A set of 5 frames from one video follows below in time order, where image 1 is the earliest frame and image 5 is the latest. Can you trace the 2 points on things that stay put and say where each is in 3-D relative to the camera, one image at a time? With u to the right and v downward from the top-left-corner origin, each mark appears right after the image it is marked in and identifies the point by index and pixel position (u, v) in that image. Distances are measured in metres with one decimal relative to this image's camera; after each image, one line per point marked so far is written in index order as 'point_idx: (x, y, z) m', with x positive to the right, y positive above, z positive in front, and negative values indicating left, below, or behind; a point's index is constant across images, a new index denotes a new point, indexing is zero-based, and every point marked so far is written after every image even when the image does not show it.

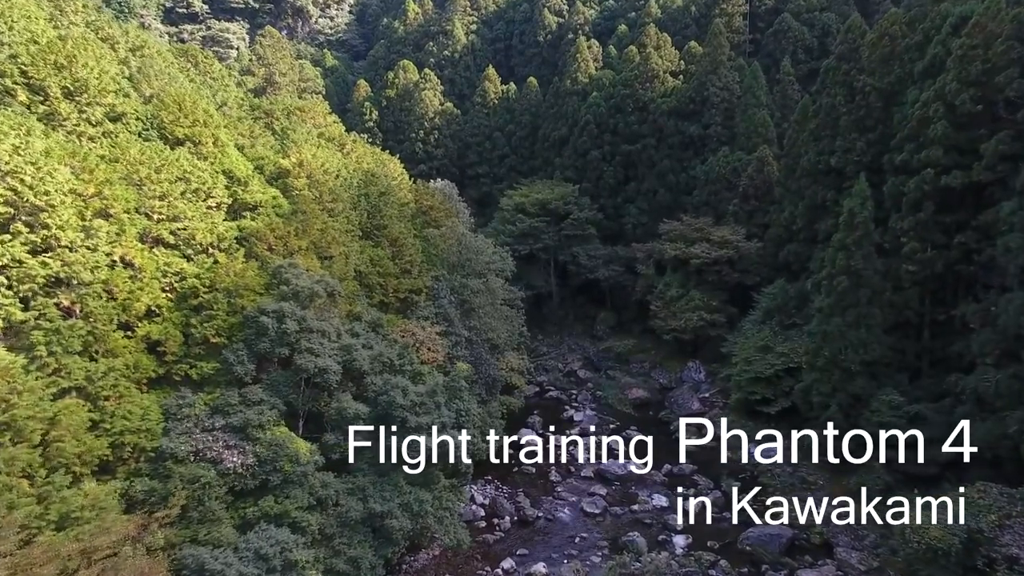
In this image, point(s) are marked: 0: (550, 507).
0: (+0.6, -3.6, +10.5) m
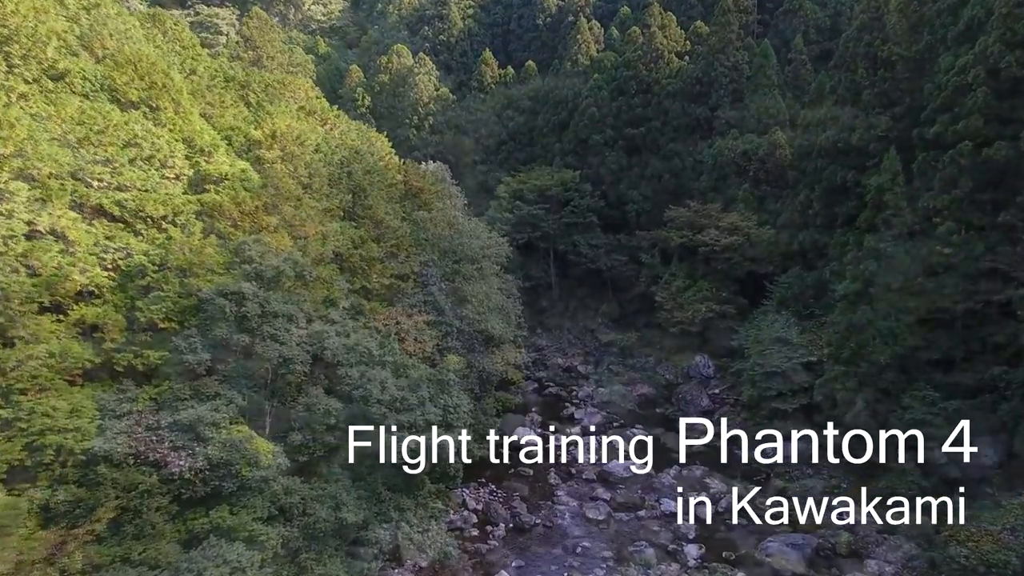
0: (+0.5, -3.3, +9.3) m
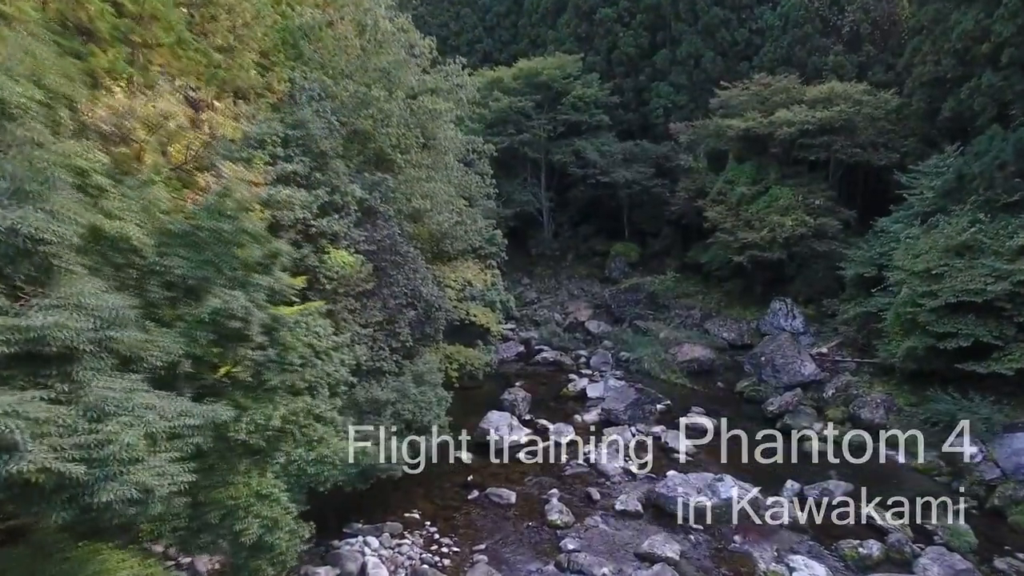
0: (+0.3, -3.0, +8.2) m
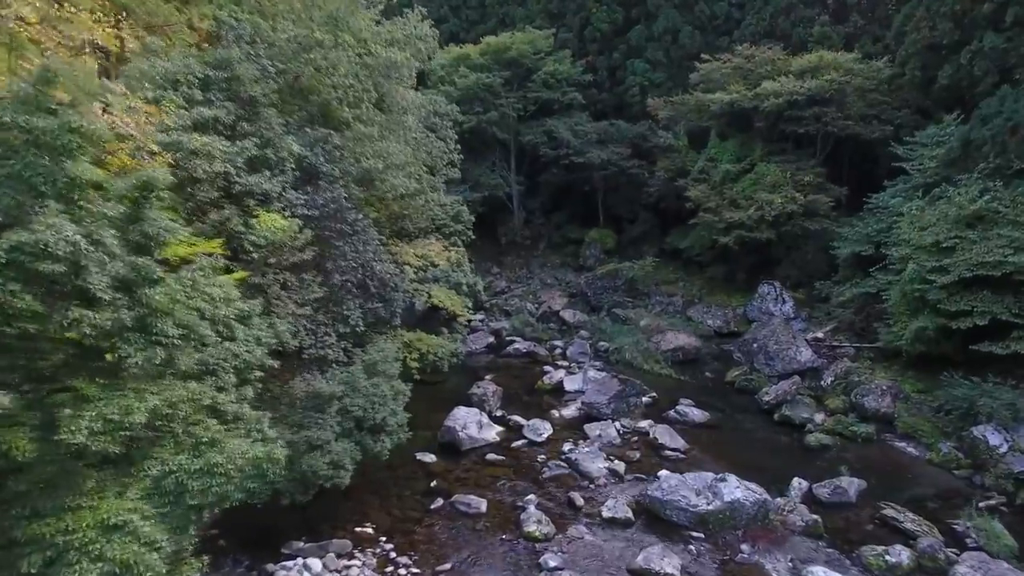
0: (0.0, -2.7, +7.0) m
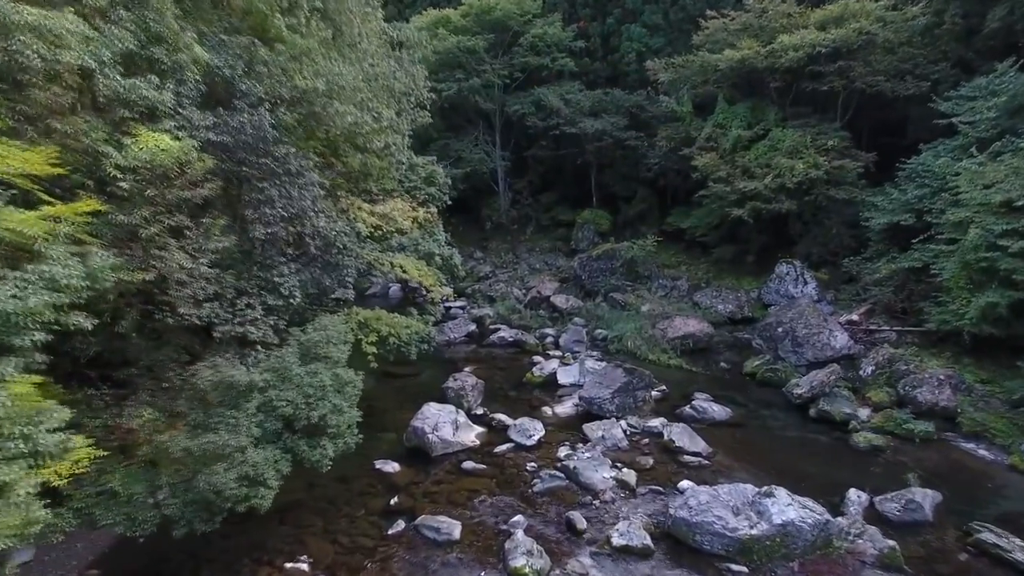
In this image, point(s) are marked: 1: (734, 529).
0: (-0.1, -2.3, +5.3) m
1: (+1.9, -2.0, +5.3) m
